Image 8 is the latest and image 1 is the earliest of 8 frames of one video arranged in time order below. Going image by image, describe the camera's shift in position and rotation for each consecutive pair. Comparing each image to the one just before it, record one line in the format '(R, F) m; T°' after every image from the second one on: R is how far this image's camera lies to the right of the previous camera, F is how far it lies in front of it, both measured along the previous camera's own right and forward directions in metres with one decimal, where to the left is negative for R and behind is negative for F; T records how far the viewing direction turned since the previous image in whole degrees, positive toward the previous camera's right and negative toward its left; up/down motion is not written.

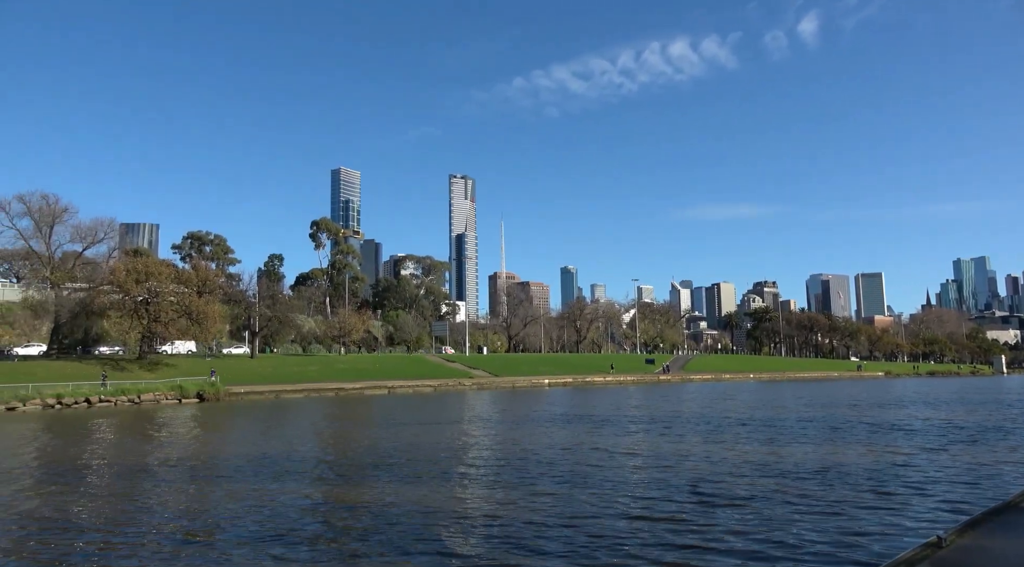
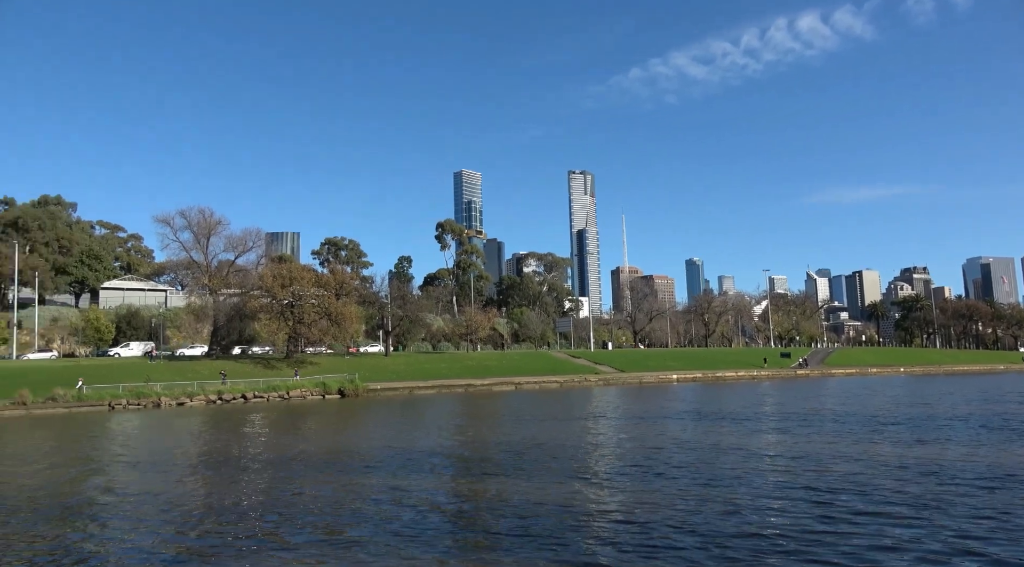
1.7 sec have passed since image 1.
(-0.4, -0.3) m; -9°
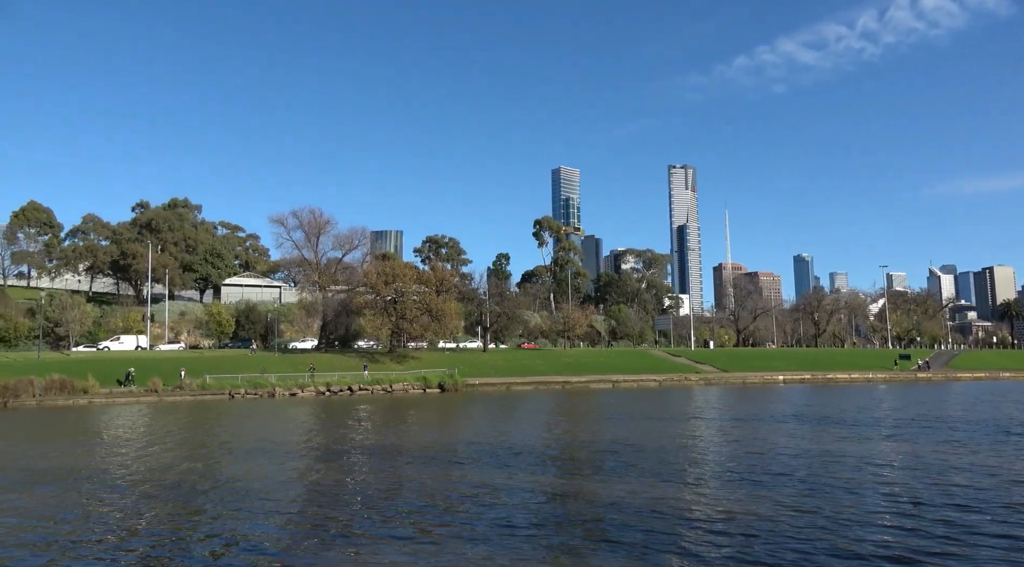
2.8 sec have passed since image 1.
(-0.3, +0.1) m; -7°
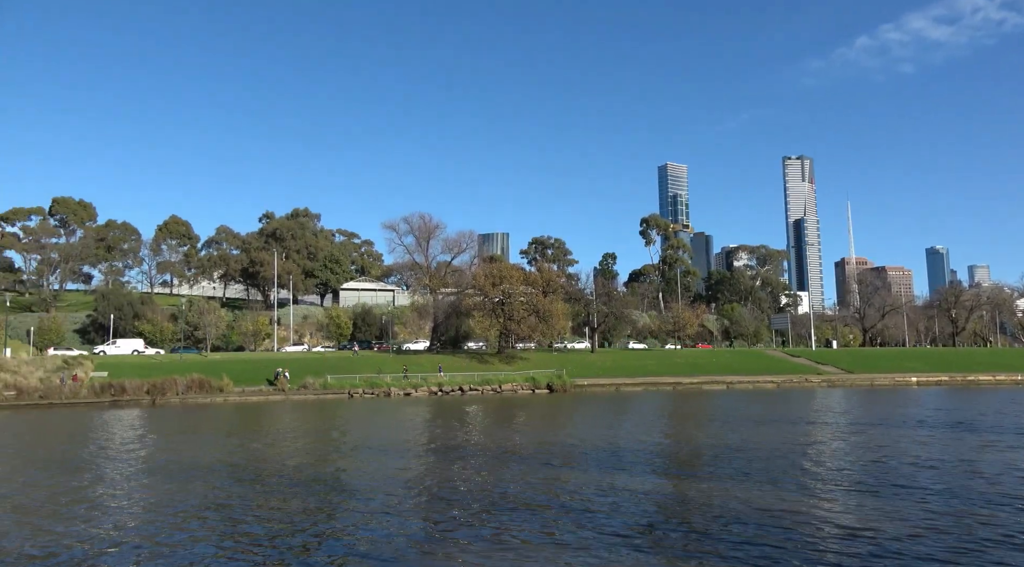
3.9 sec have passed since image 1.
(+0.1, -0.9) m; -8°
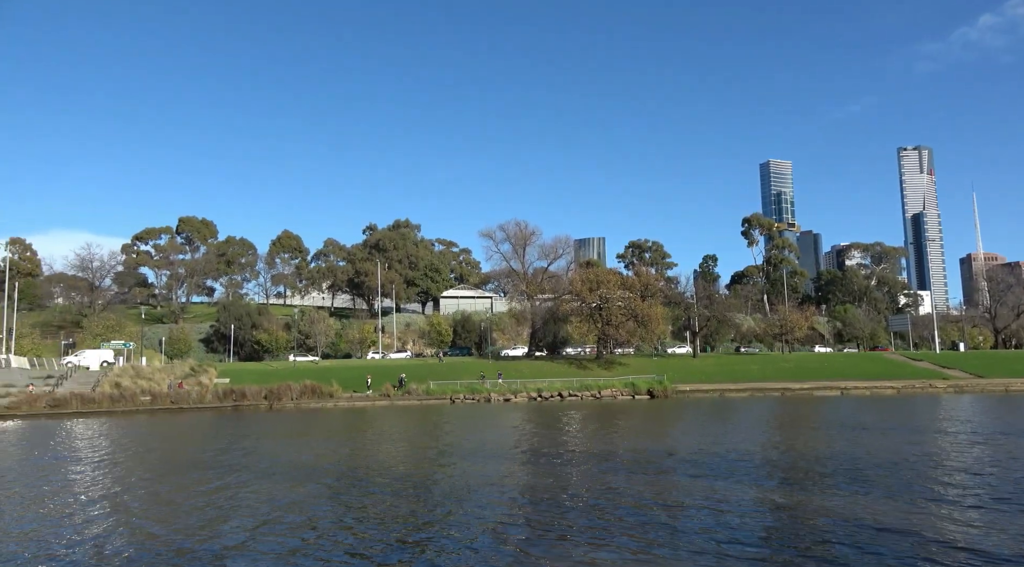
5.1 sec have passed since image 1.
(+0.1, -0.6) m; -7°
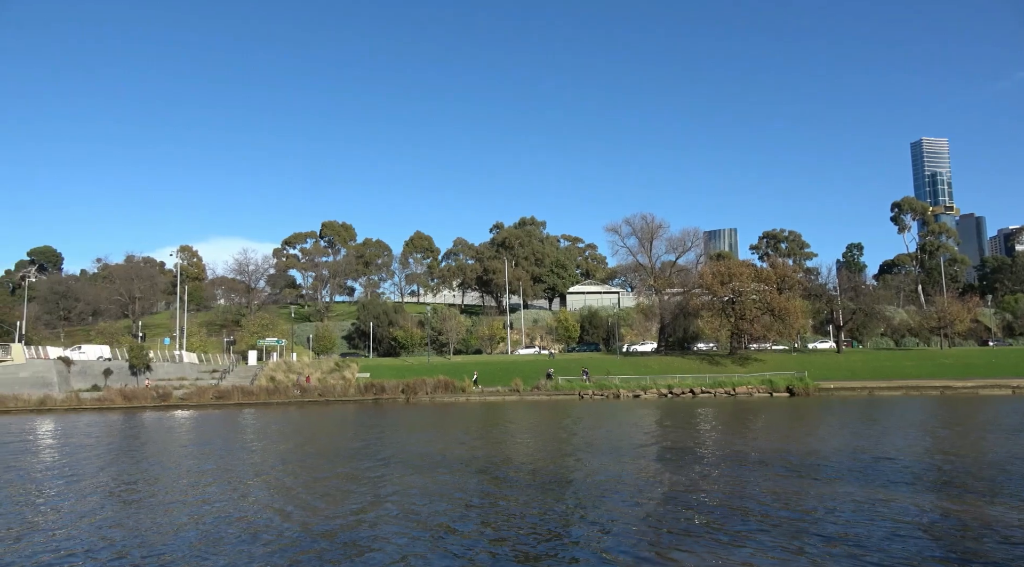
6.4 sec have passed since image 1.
(+0.3, -0.8) m; -9°
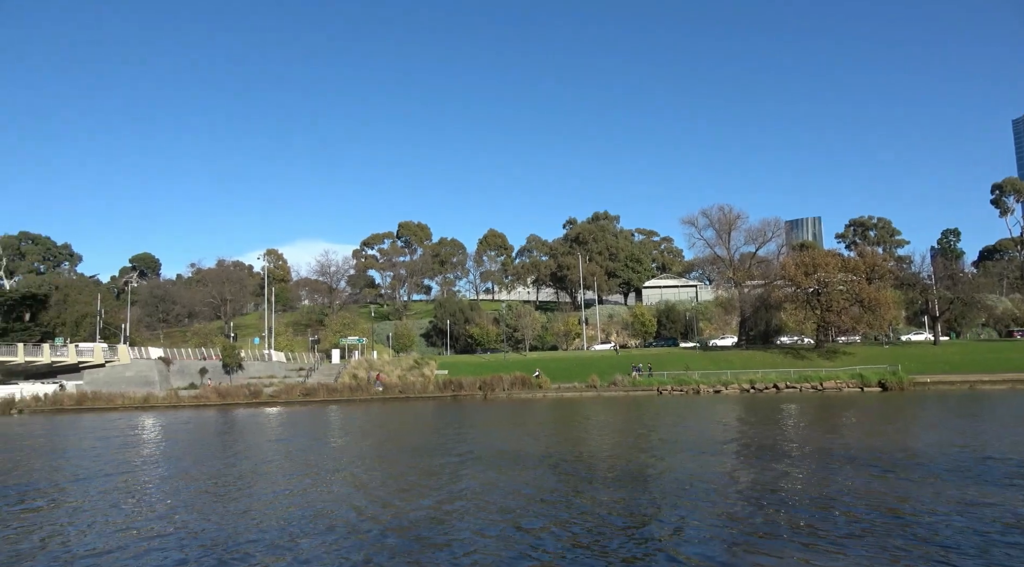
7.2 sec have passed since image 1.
(+0.4, -0.2) m; -6°
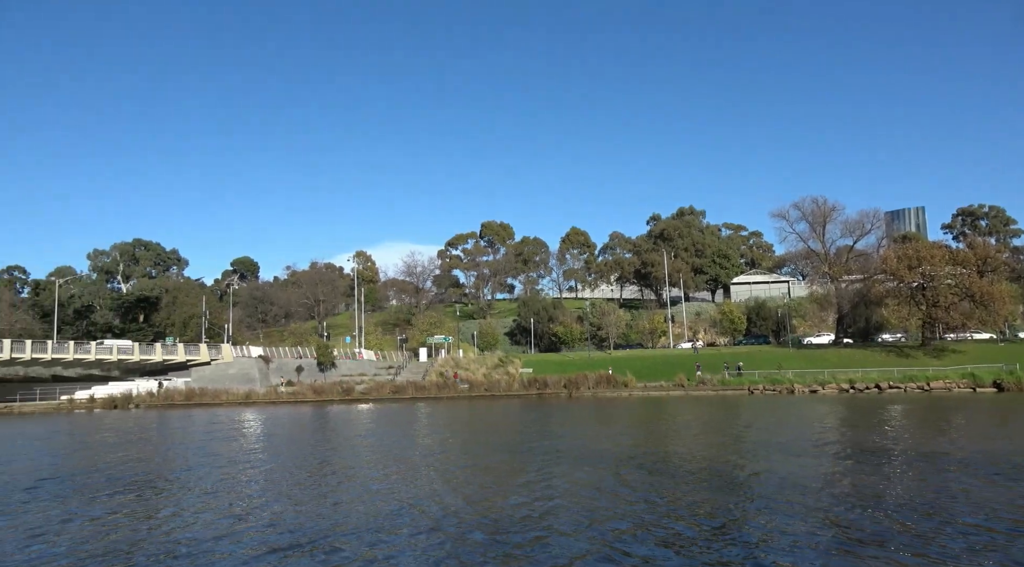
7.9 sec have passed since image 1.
(+0.4, +0.2) m; -6°
